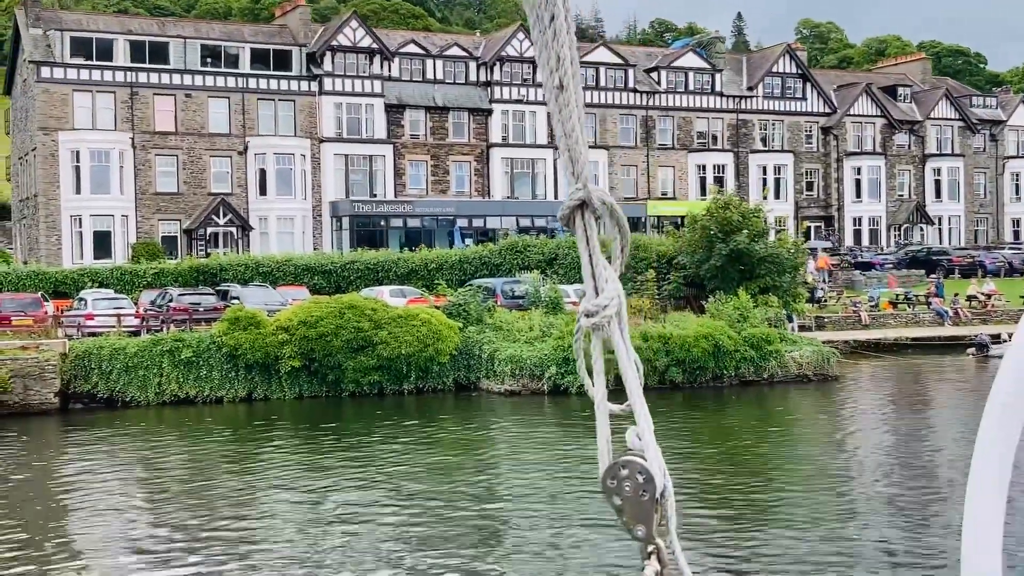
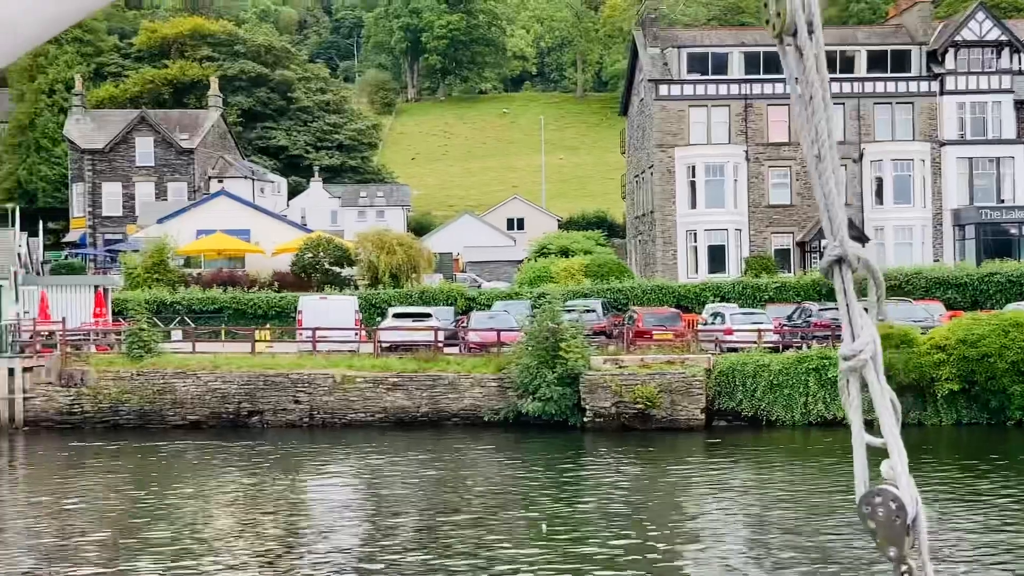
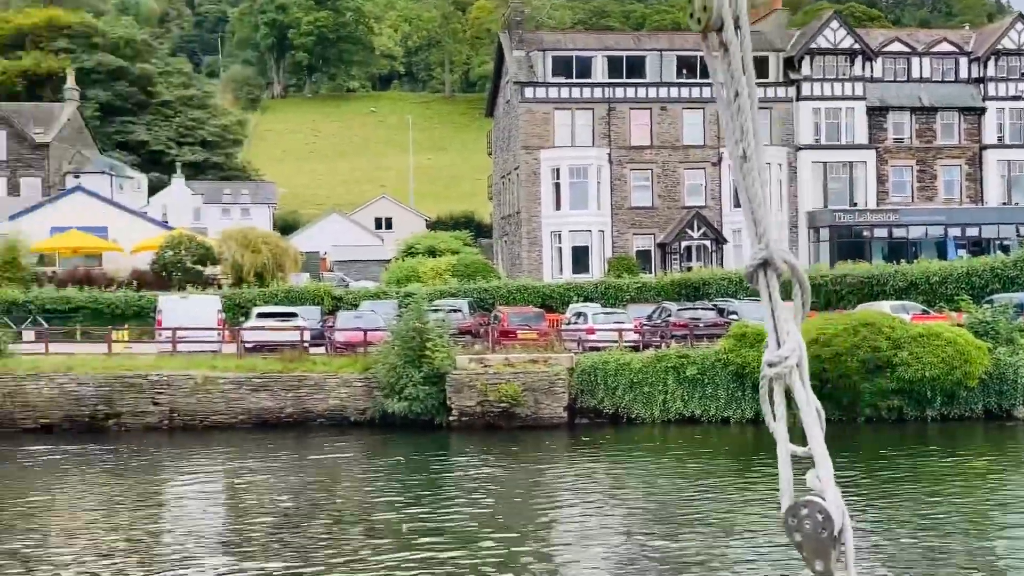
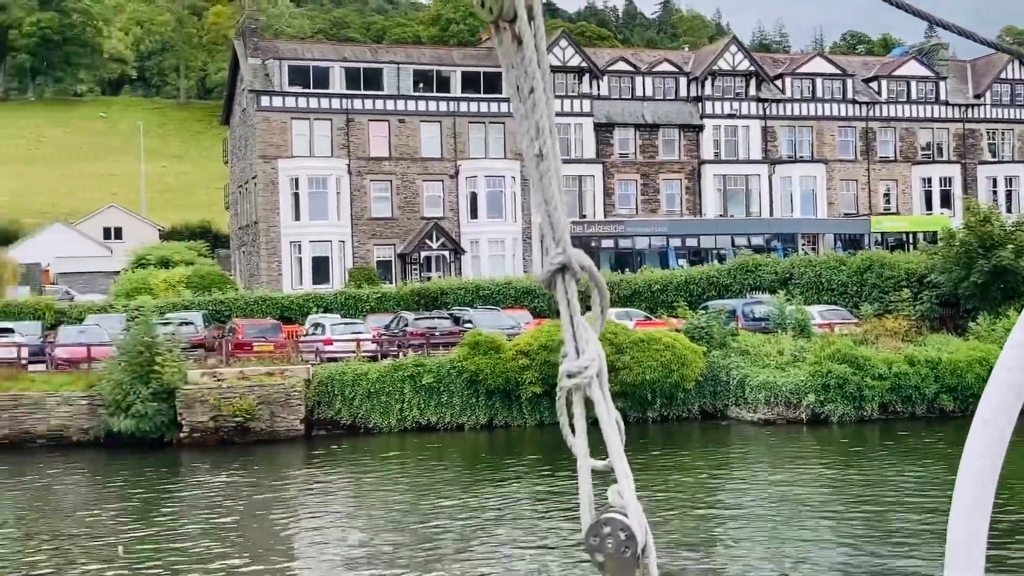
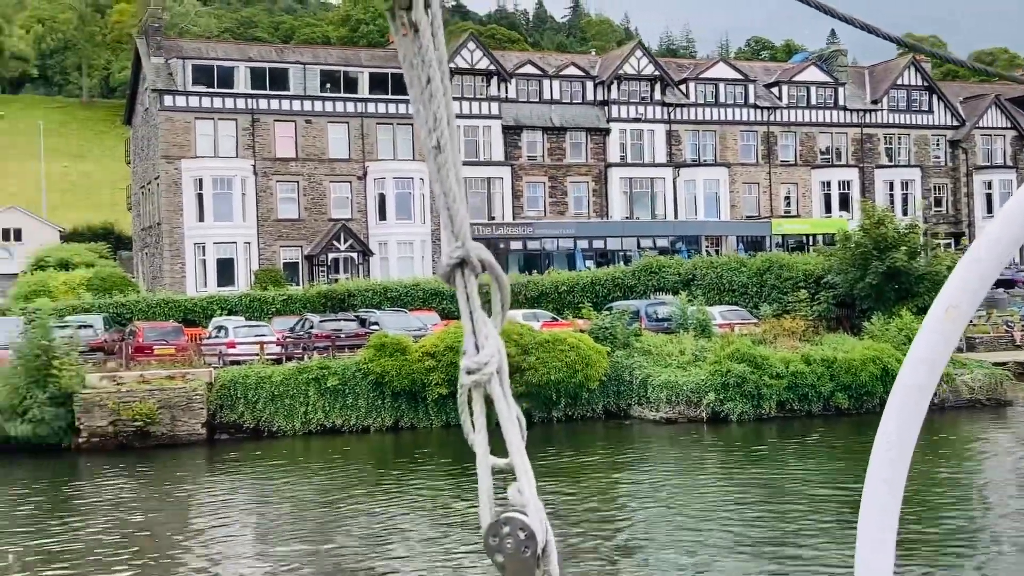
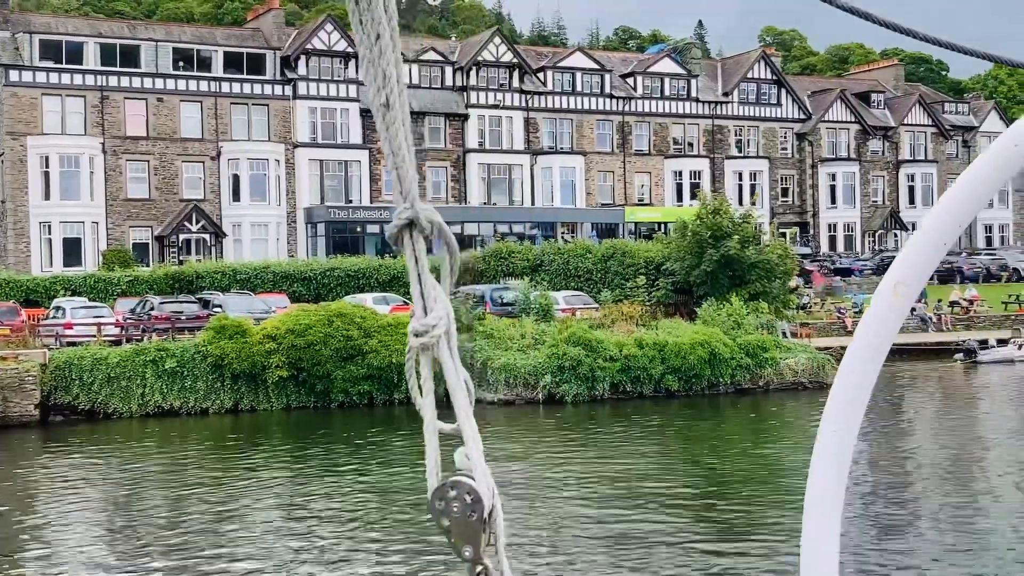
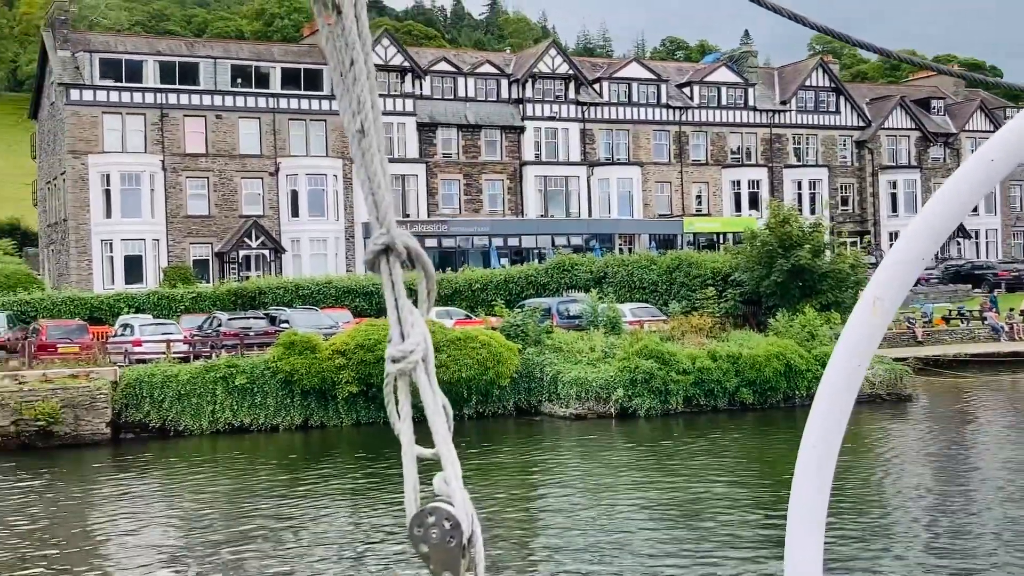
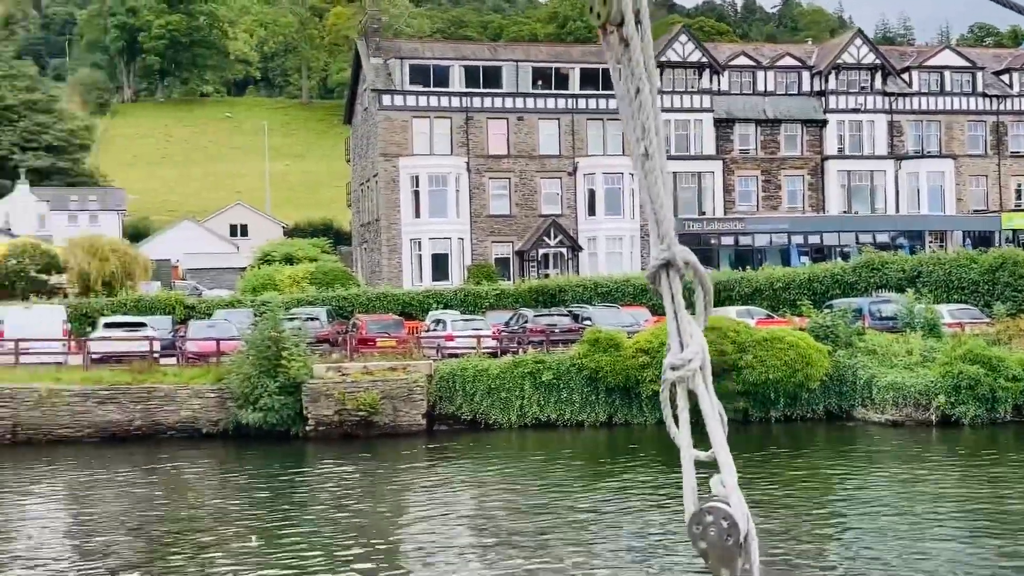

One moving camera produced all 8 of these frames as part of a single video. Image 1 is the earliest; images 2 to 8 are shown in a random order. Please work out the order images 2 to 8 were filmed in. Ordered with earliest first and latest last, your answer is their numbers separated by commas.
6, 7, 5, 4, 8, 3, 2
